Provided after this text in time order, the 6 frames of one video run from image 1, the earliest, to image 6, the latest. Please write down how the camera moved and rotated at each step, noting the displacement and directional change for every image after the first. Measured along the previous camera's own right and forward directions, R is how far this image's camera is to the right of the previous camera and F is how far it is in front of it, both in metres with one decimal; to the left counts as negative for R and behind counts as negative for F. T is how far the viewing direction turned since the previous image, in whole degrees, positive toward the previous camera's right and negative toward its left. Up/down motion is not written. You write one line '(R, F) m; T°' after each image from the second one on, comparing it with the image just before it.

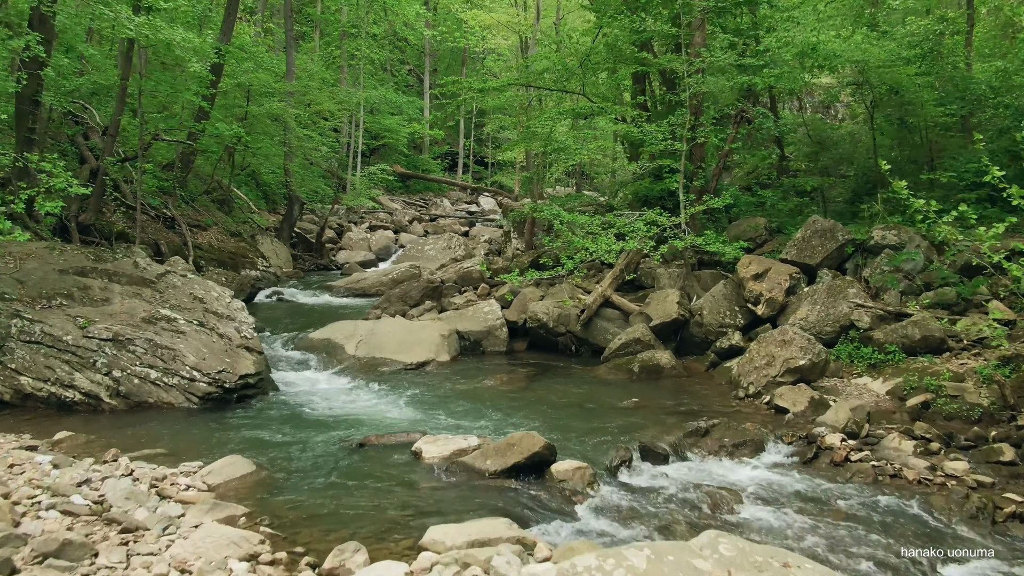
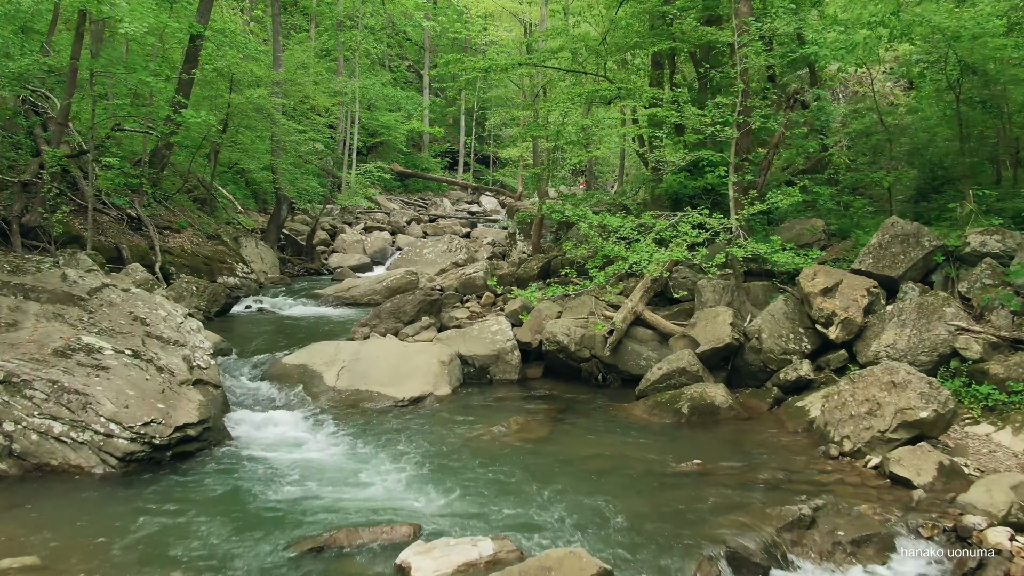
(-0.2, +1.7) m; 0°
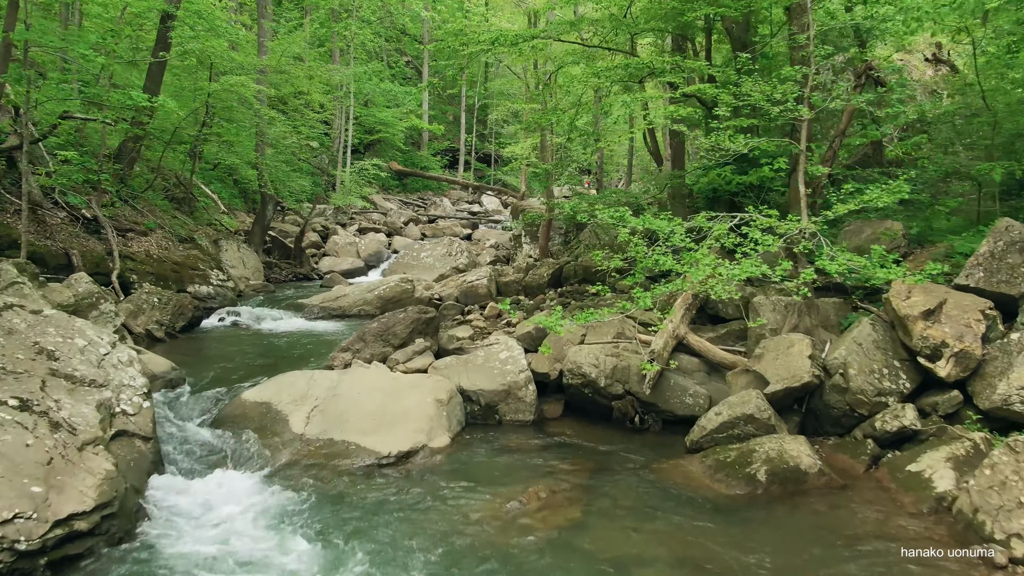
(-0.1, +1.6) m; 0°
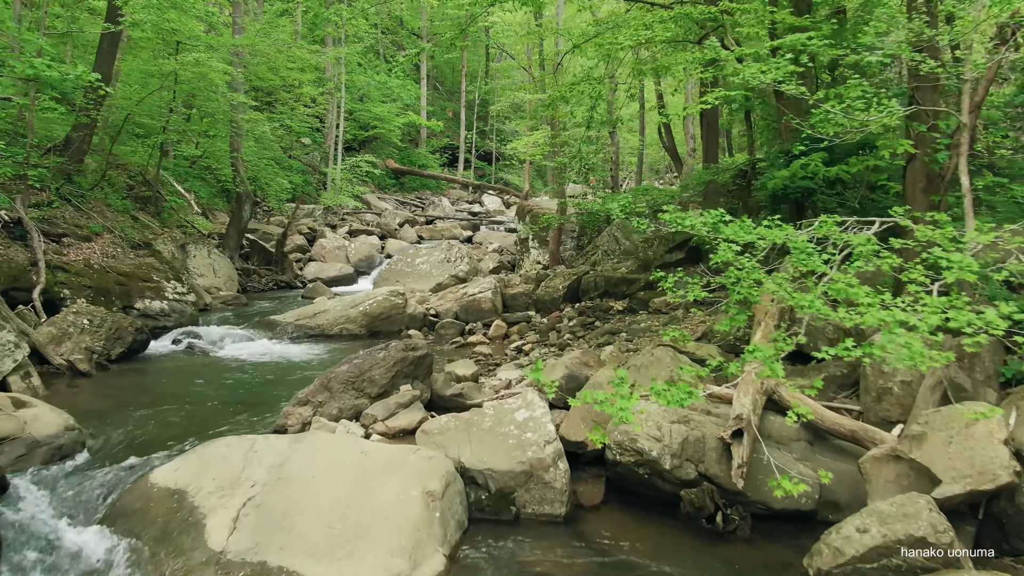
(-0.2, +2.0) m; 0°
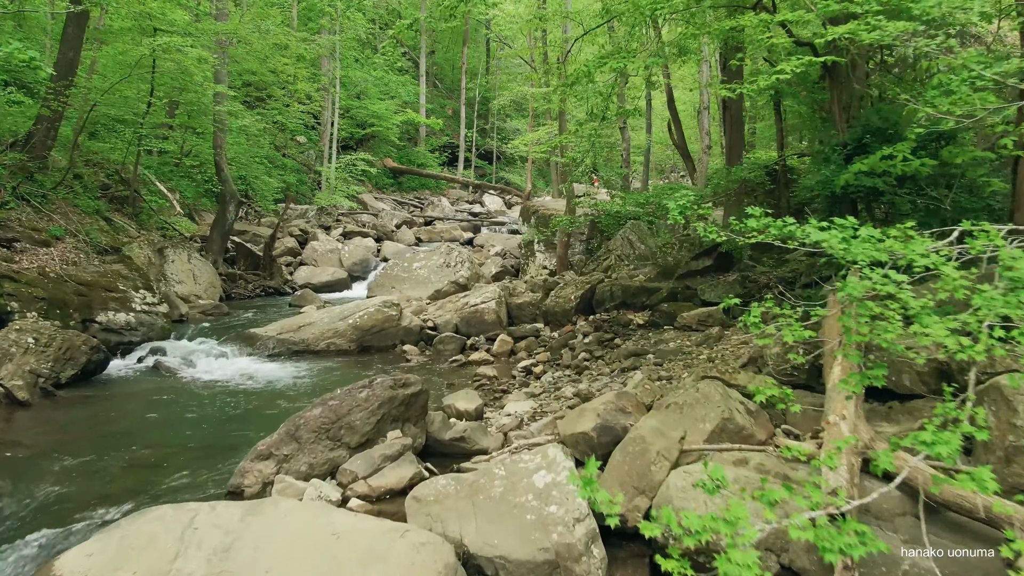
(-0.1, +1.2) m; 0°
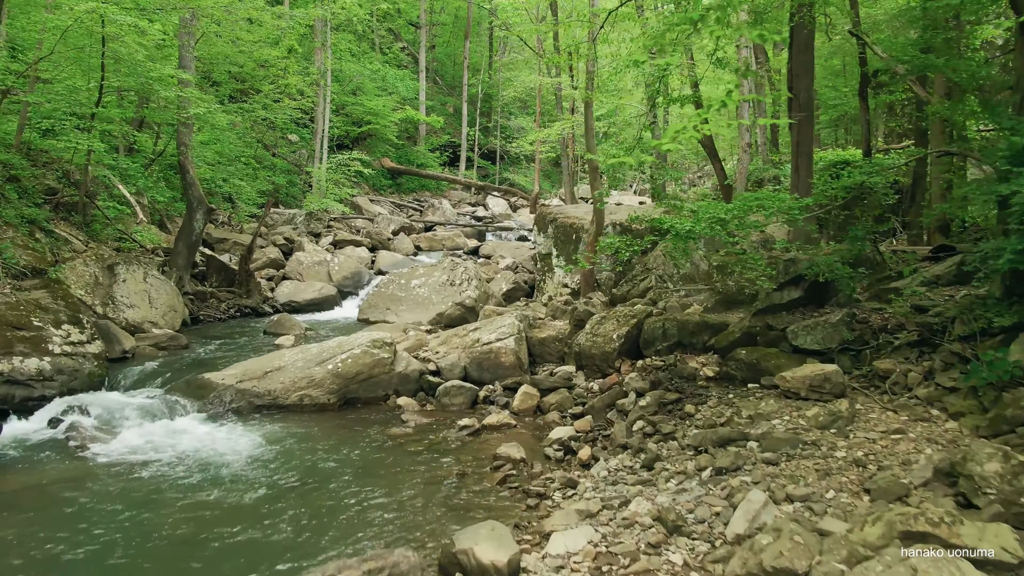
(-0.3, +2.3) m; 0°
